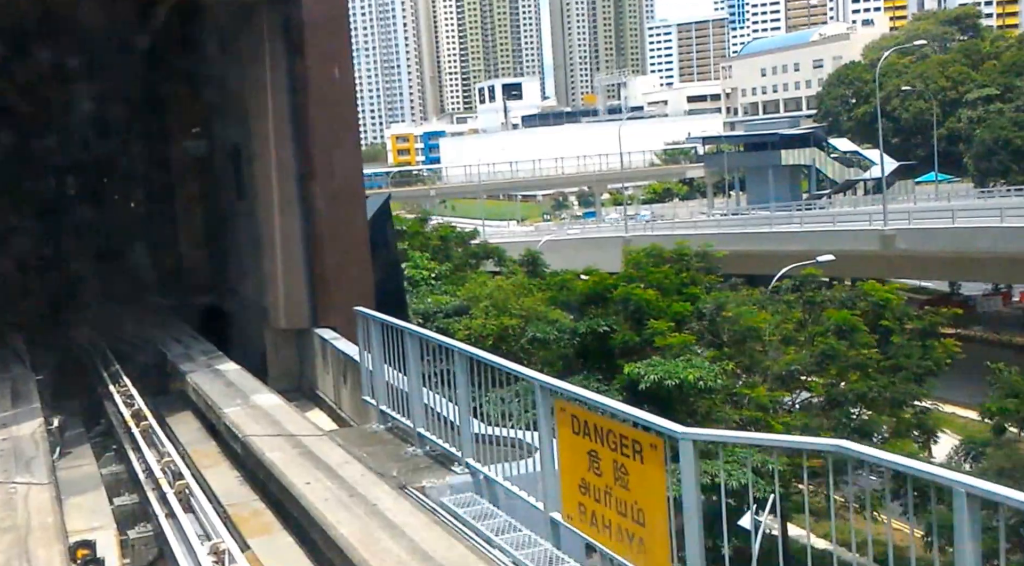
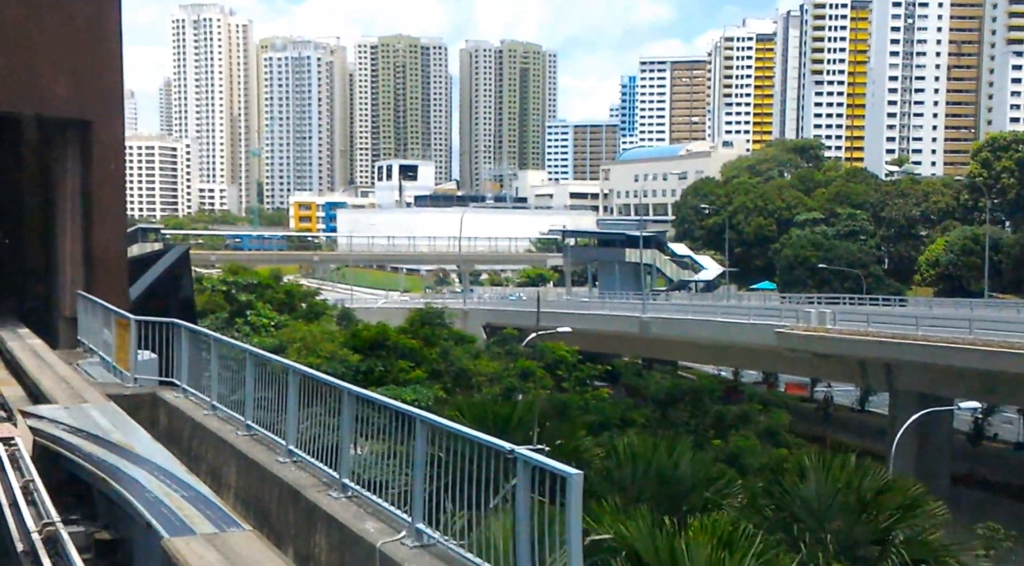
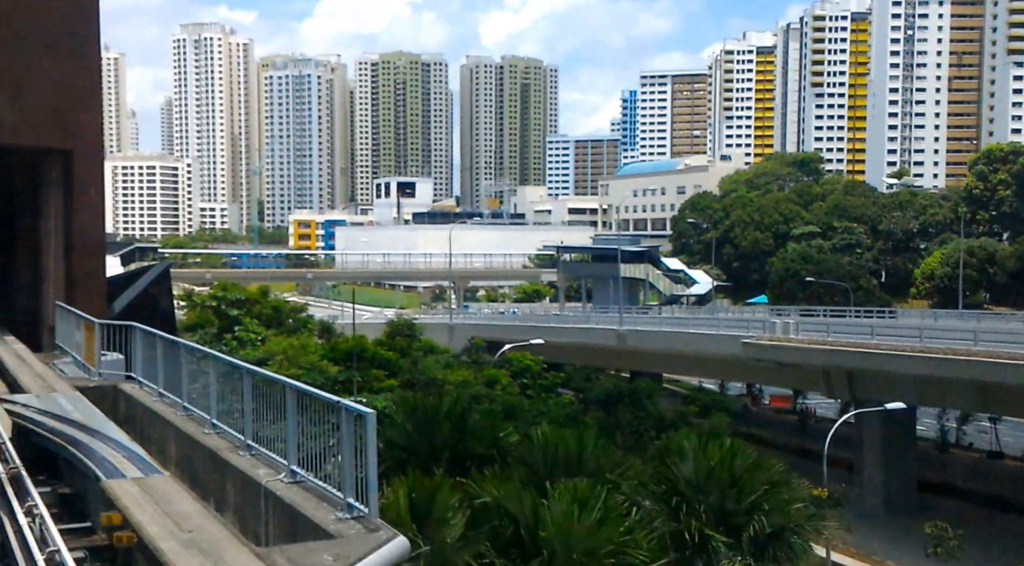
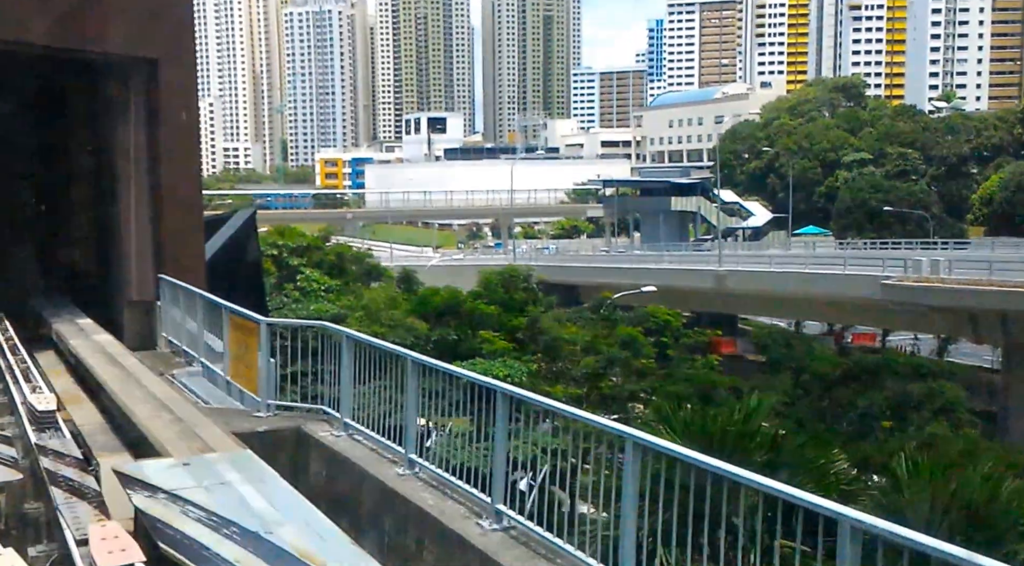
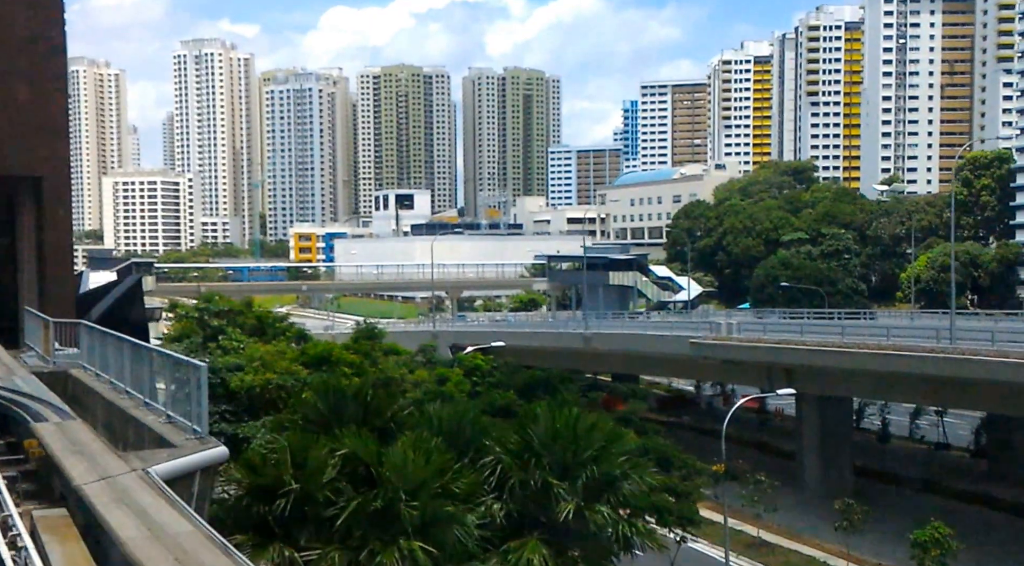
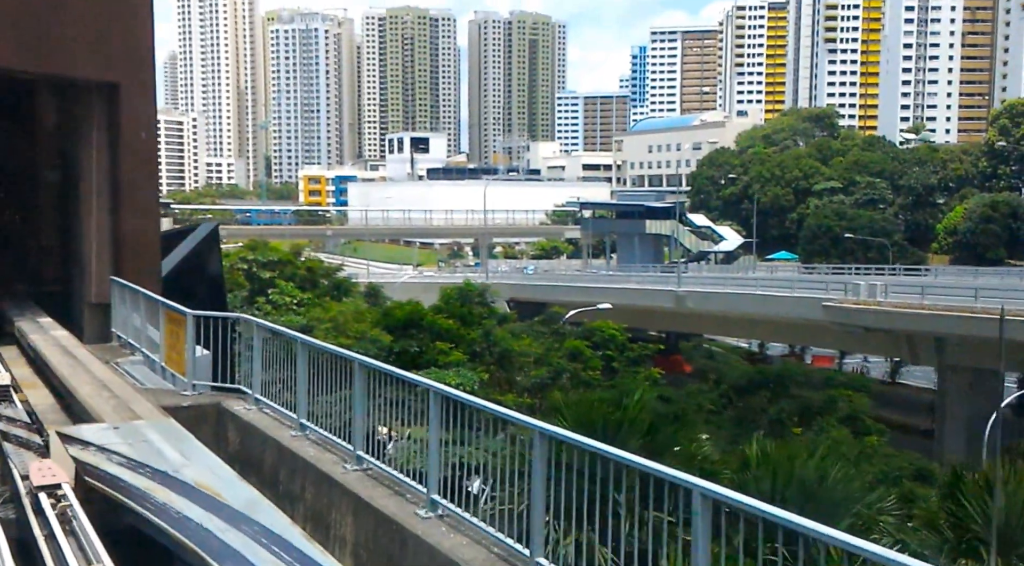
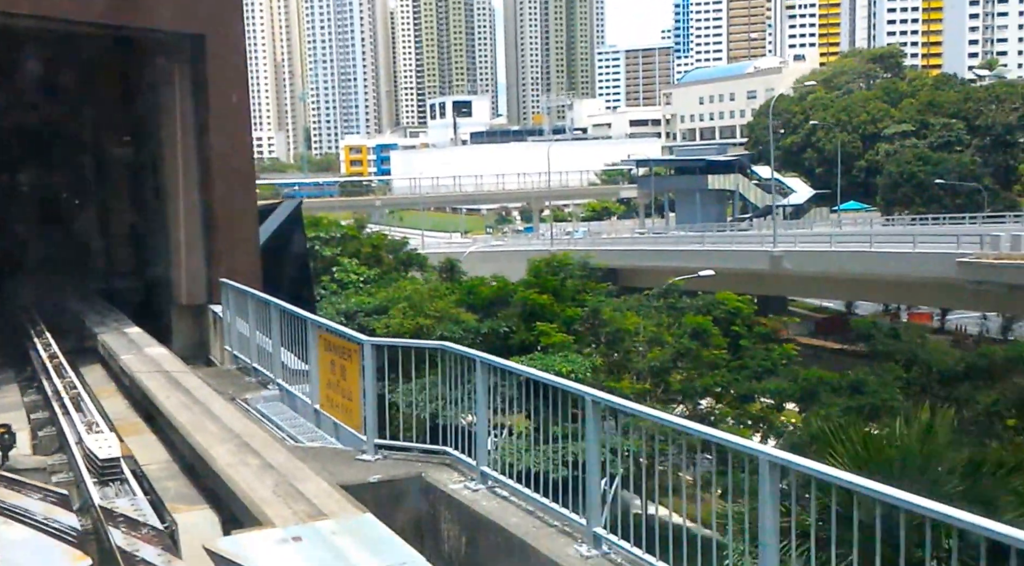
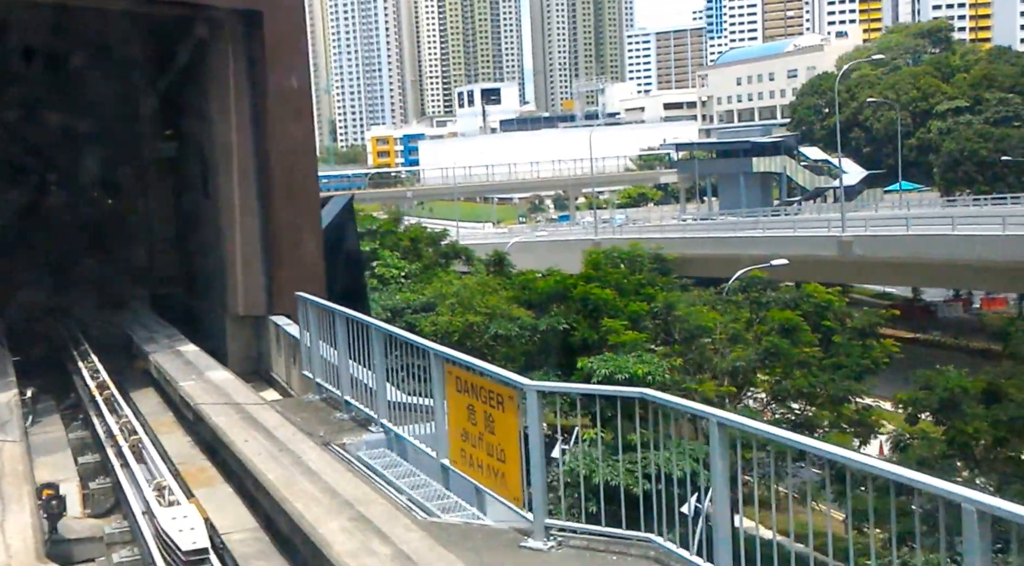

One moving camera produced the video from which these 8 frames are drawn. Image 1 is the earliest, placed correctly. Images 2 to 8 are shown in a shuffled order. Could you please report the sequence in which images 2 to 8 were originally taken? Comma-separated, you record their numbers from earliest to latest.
8, 7, 4, 6, 2, 3, 5
